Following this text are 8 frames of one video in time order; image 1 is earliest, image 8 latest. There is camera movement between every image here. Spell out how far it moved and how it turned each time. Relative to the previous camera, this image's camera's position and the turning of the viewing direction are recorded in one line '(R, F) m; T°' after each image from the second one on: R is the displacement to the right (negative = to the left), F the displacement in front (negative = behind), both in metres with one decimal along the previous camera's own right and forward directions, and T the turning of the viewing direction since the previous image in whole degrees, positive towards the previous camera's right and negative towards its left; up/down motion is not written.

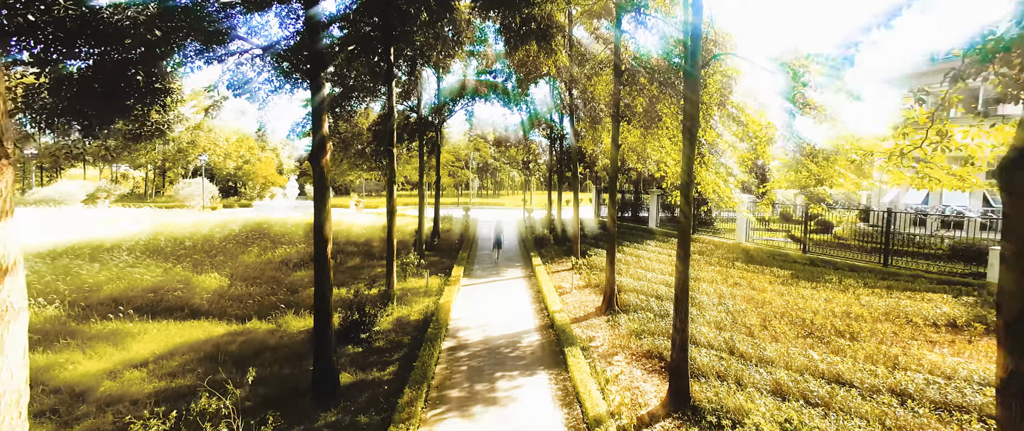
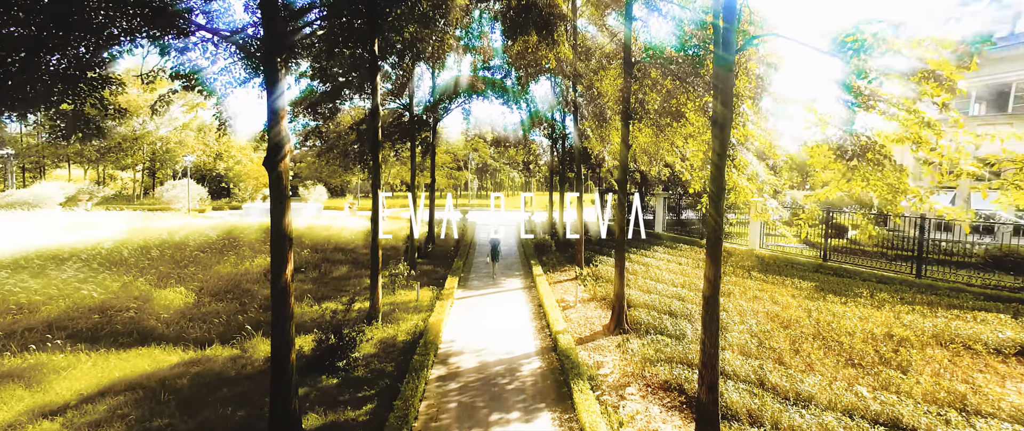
(0.0, +0.9) m; 0°
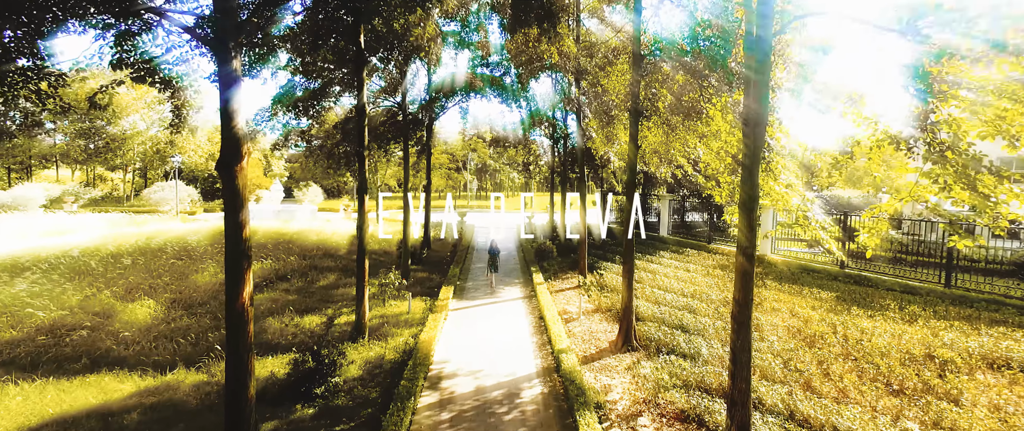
(0.0, +0.7) m; 0°
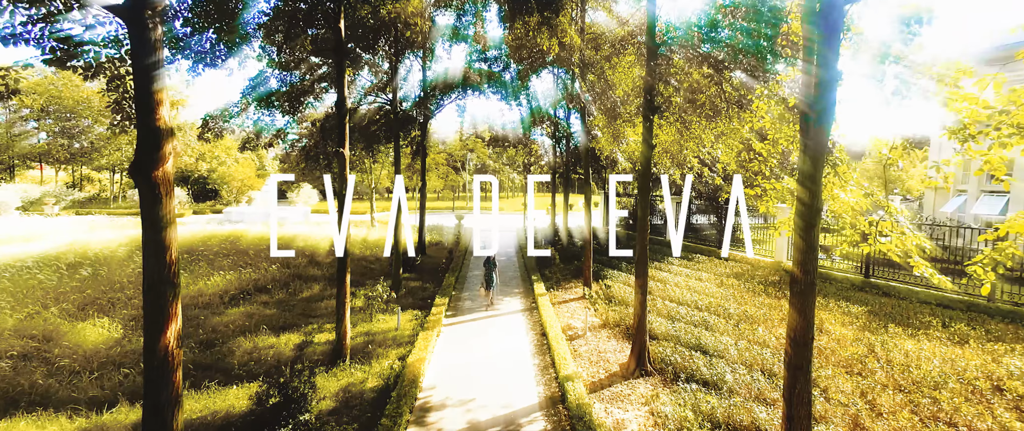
(0.0, +0.9) m; 0°
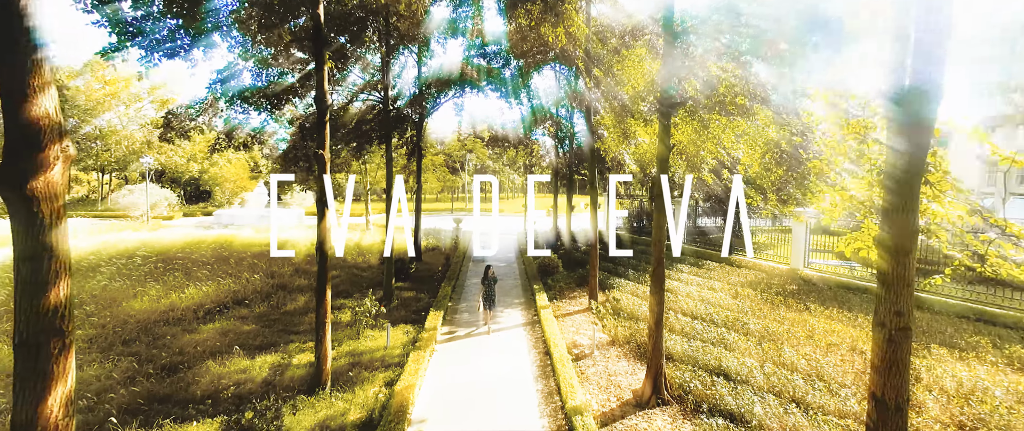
(0.0, +0.8) m; 0°
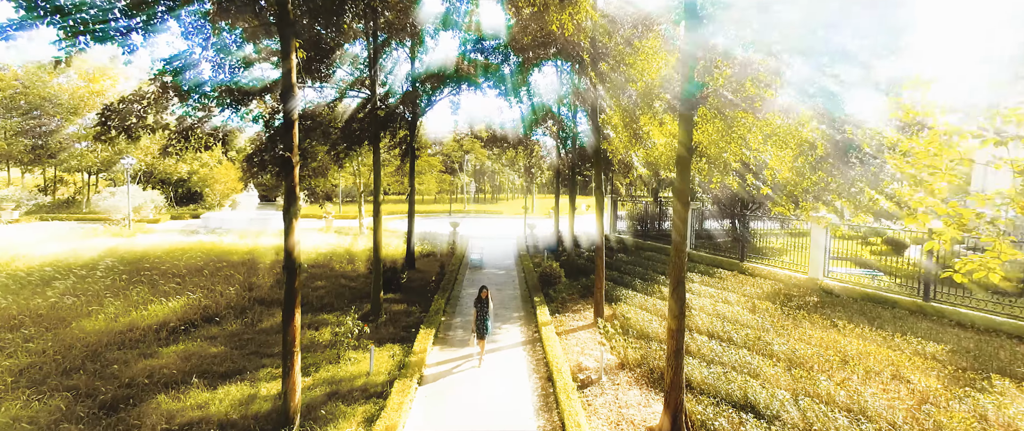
(0.0, +0.9) m; 0°
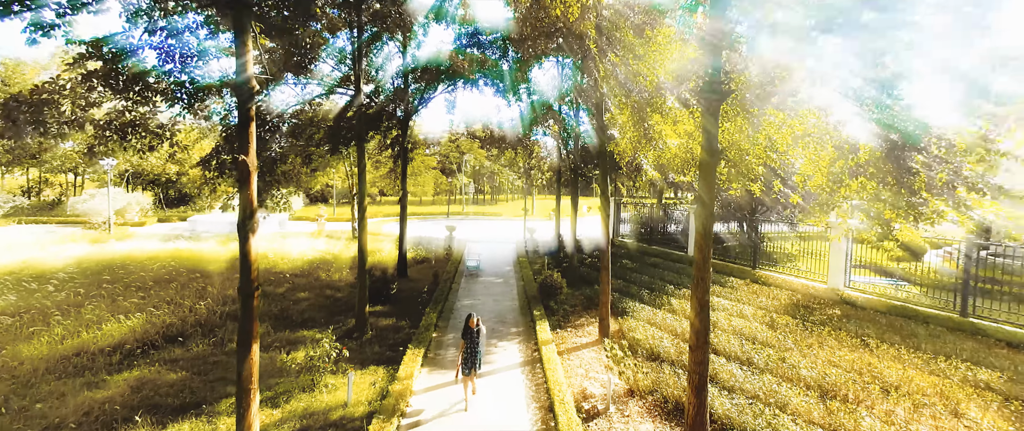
(+0.1, +0.8) m; 0°
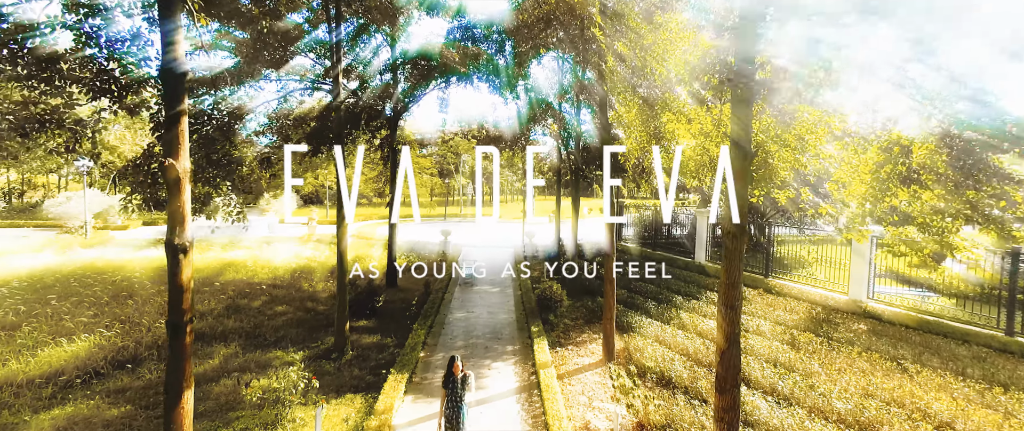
(+0.1, +0.9) m; 0°
